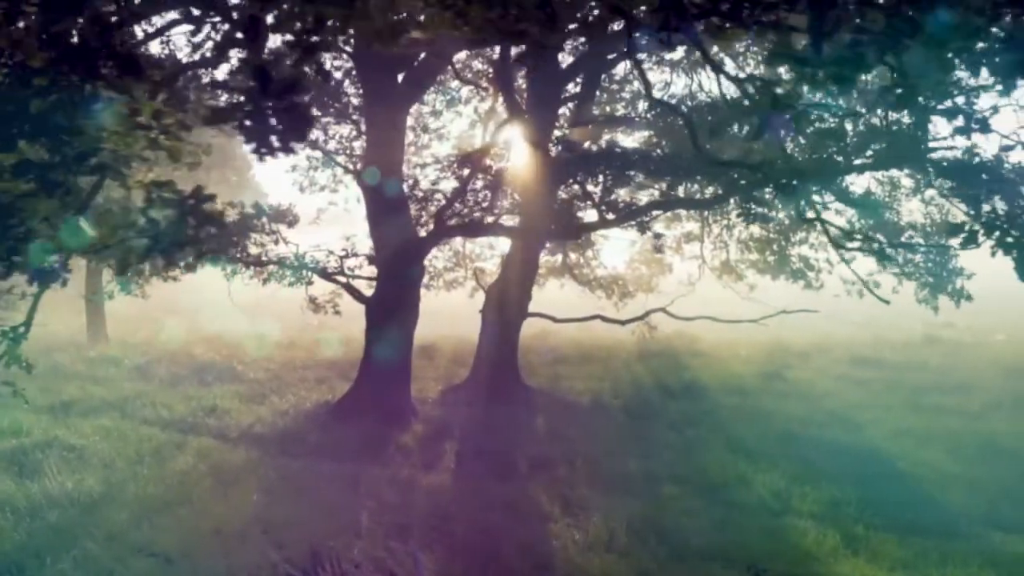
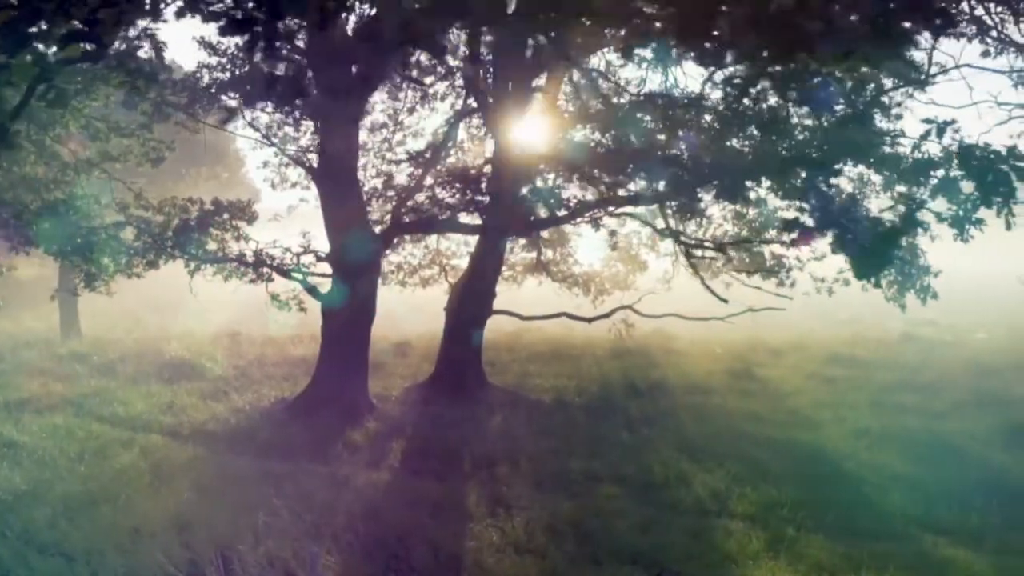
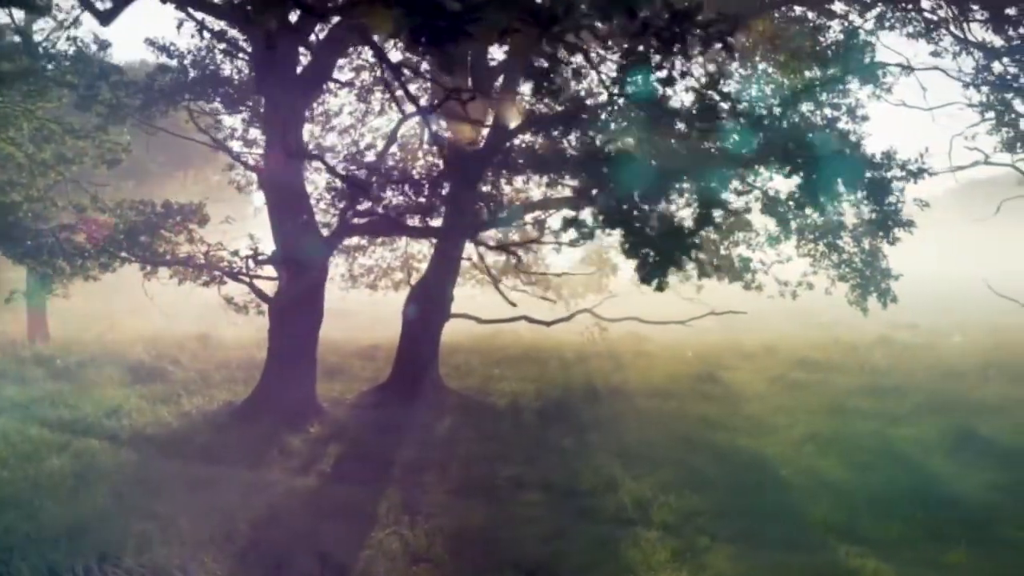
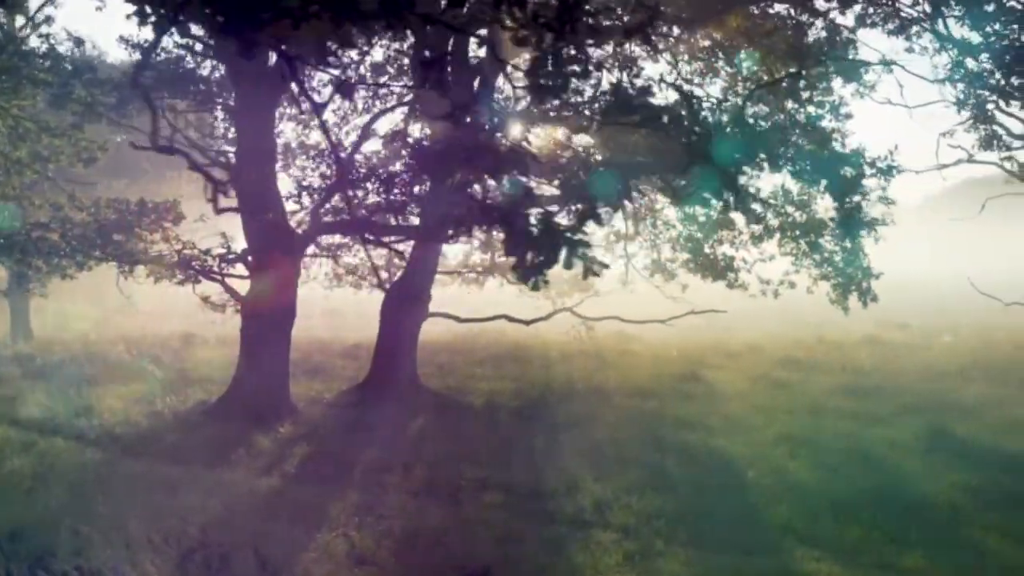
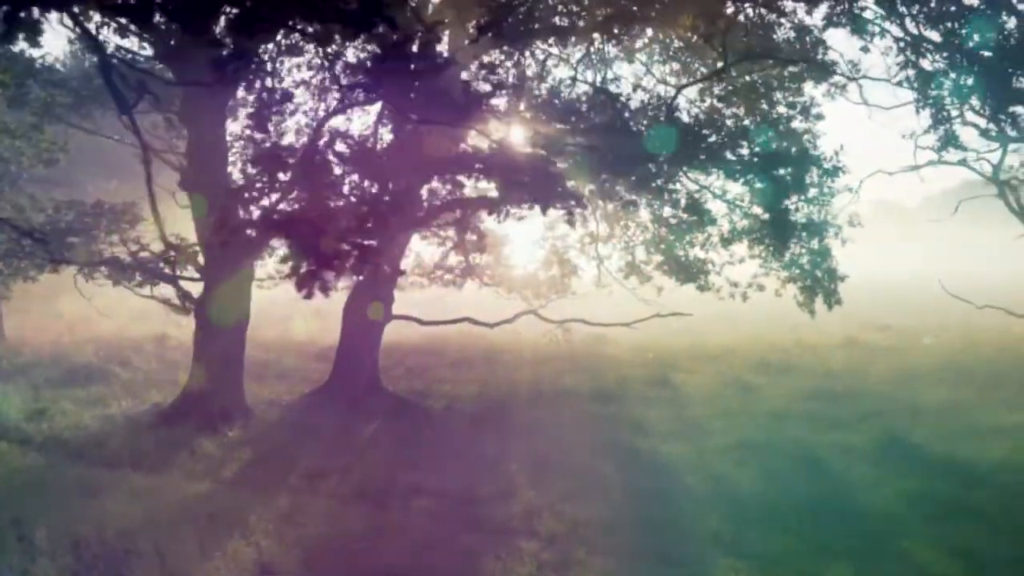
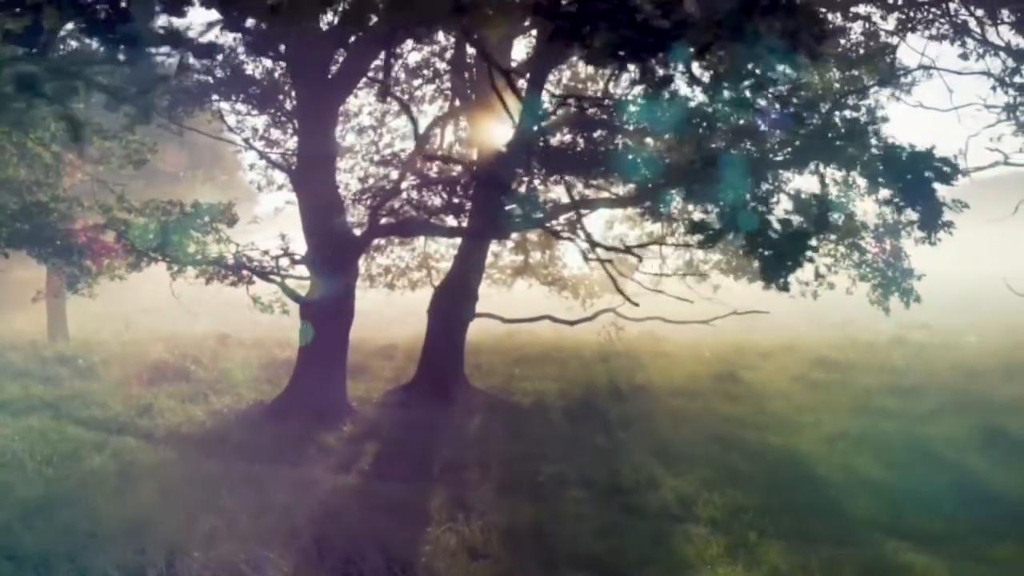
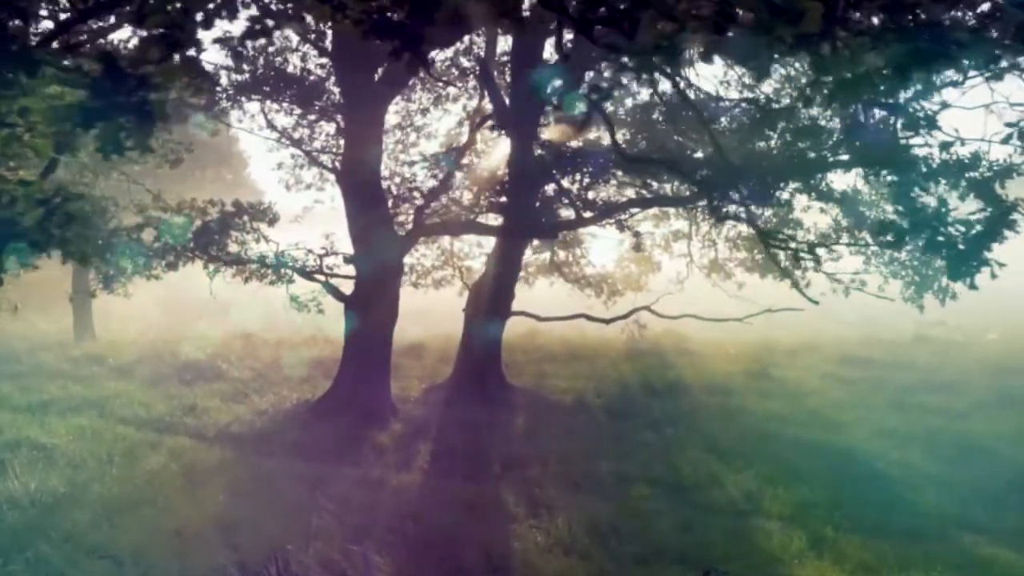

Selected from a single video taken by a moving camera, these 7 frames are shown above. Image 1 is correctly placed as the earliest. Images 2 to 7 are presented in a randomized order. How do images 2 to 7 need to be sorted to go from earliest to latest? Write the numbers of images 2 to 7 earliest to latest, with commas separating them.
7, 2, 6, 3, 4, 5
